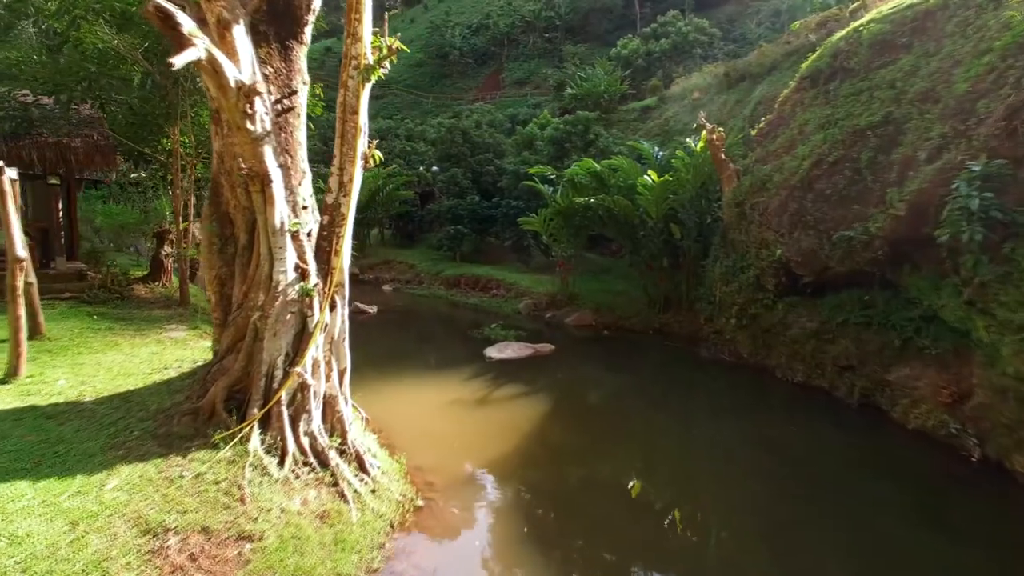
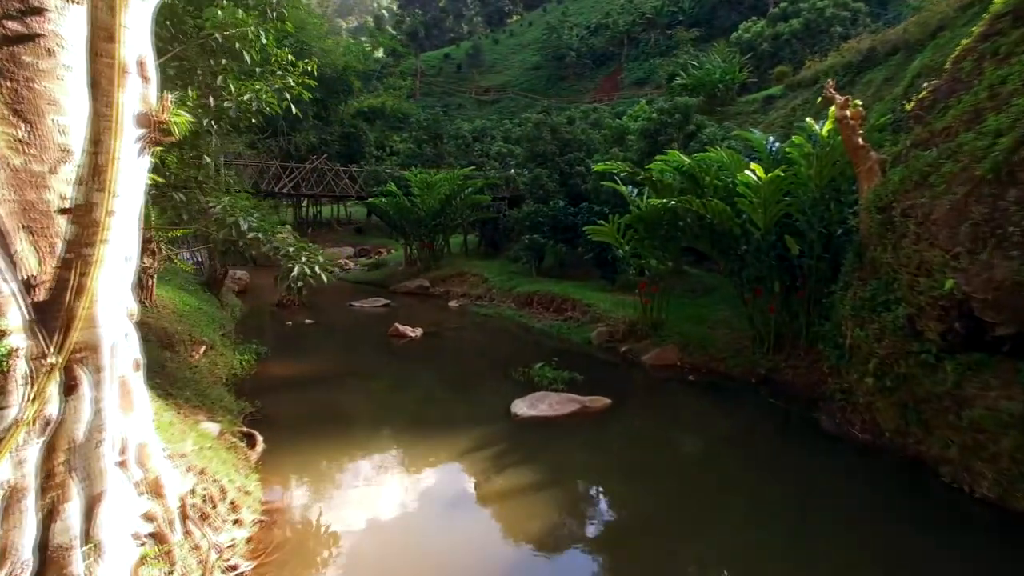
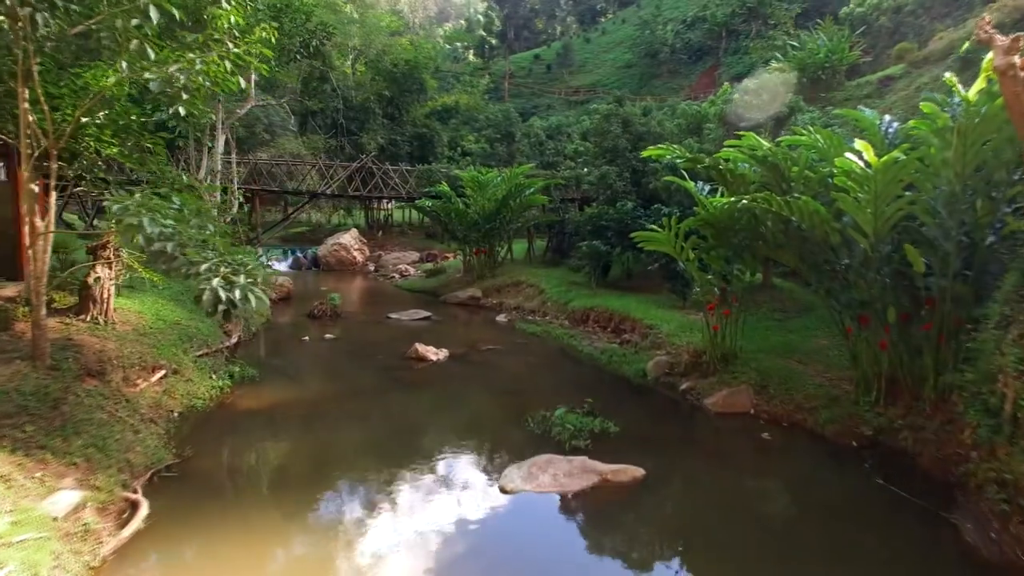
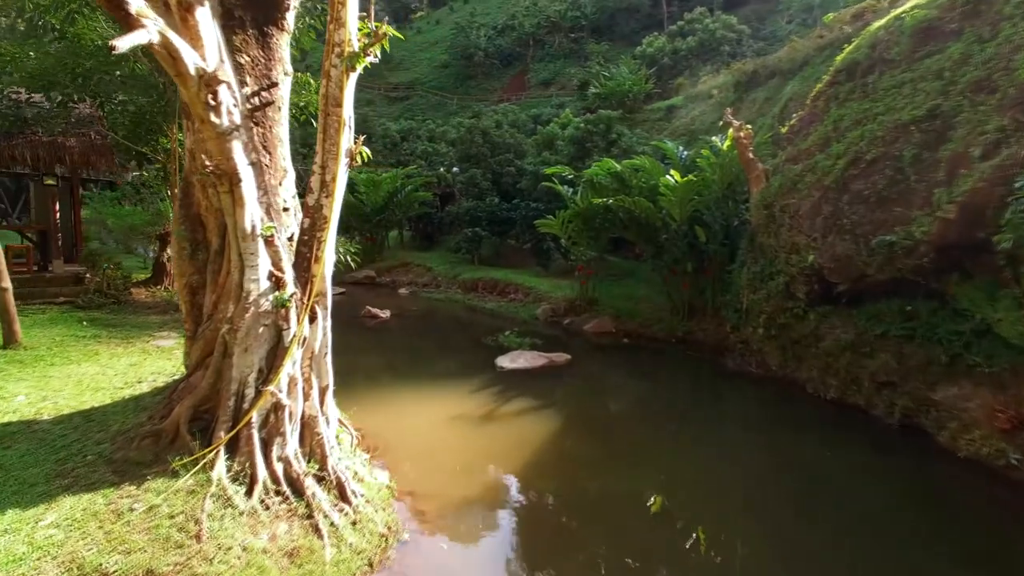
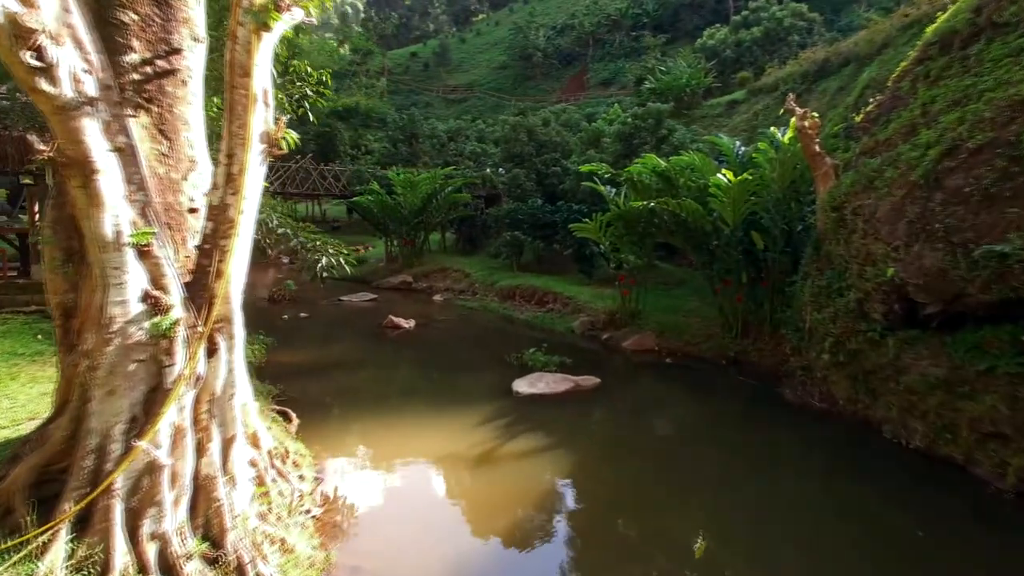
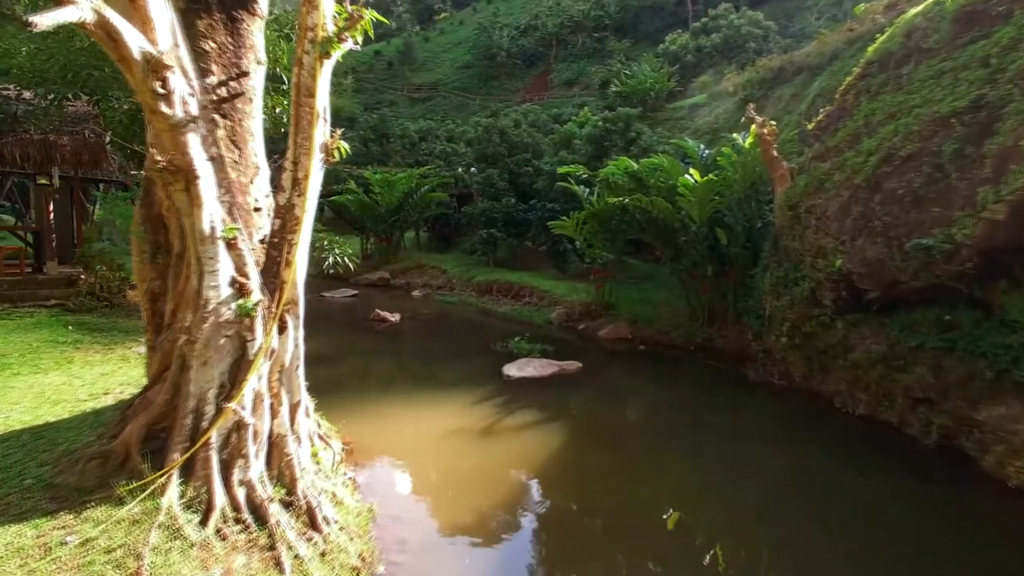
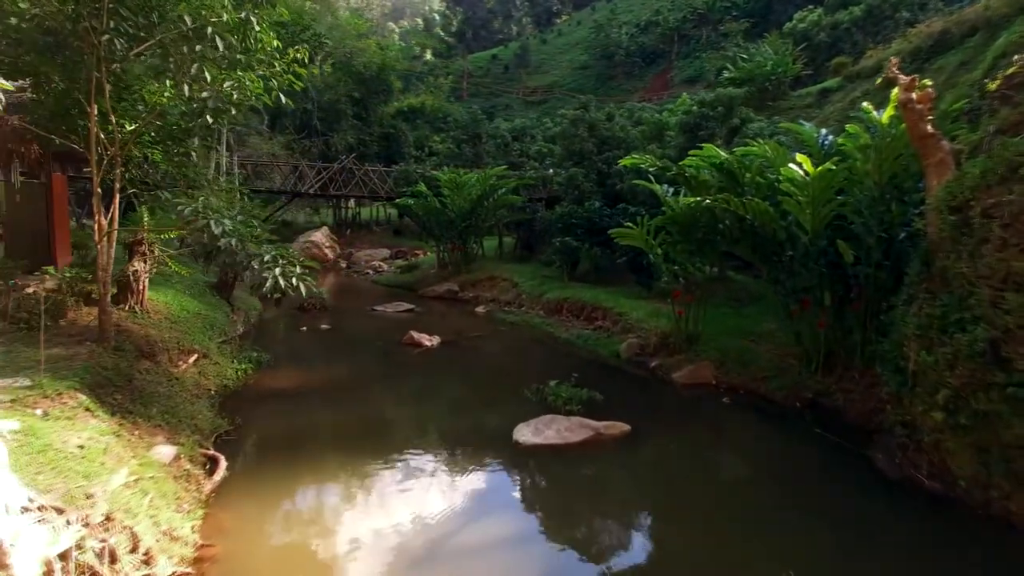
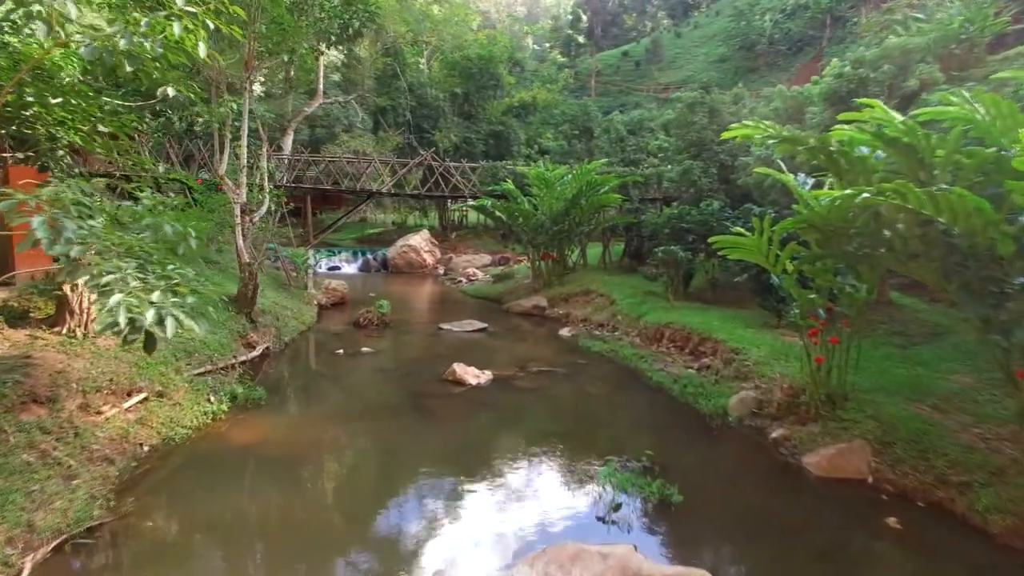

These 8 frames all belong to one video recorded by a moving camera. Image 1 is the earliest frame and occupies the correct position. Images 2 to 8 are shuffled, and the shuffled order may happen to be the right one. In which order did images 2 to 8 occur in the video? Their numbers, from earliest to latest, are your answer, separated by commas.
4, 6, 5, 2, 7, 3, 8
